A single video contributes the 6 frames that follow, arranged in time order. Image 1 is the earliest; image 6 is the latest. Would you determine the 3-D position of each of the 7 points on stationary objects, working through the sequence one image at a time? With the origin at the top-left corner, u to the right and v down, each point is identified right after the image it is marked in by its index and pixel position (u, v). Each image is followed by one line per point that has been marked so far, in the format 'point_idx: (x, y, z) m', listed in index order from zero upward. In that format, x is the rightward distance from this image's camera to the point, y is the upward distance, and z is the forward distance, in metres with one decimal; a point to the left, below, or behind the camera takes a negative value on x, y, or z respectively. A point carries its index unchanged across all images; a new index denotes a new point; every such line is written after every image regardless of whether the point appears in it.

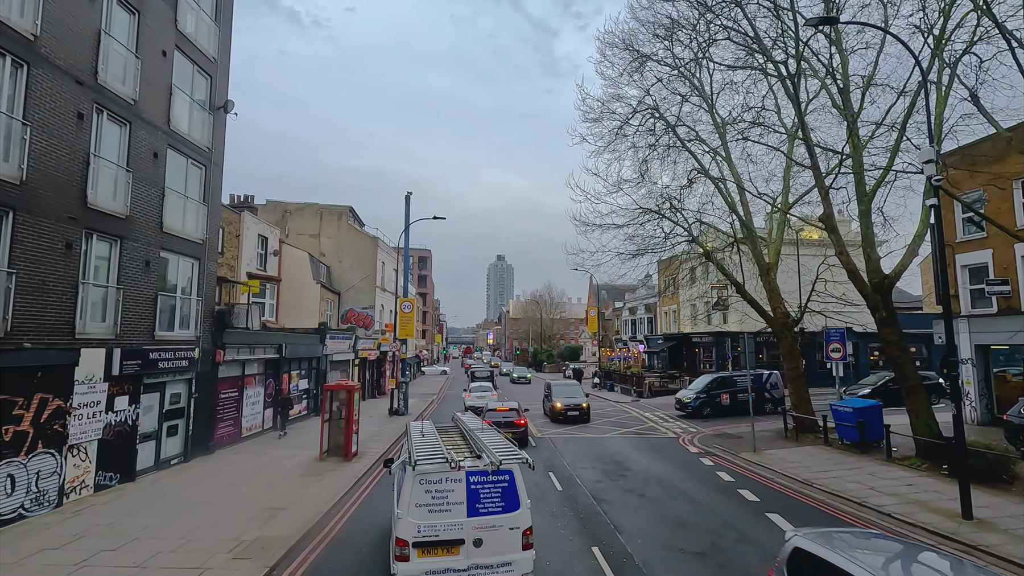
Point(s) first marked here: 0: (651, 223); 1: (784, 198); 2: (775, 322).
0: (+5.1, +2.4, +19.5) m
1: (+9.7, +3.2, +19.1) m
2: (+8.6, -1.1, +17.6) m
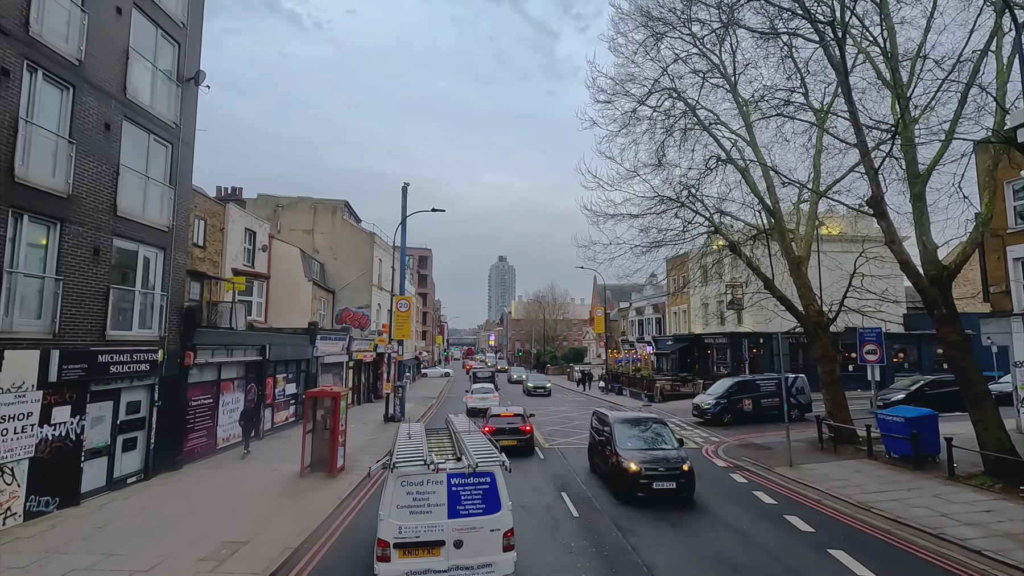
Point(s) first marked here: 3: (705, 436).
0: (+5.2, +2.5, +17.9) m
1: (+9.9, +3.3, +17.4) m
2: (+8.8, -1.0, +16.0) m
3: (+6.6, -5.1, +18.3) m
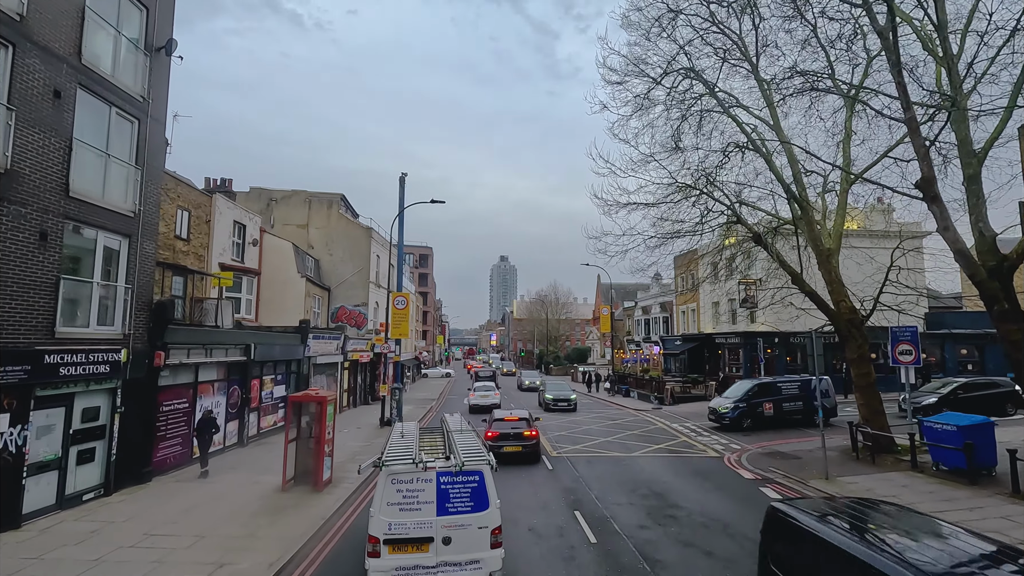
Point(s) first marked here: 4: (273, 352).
0: (+5.4, +2.6, +16.6) m
1: (+10.0, +3.5, +16.1) m
2: (+8.9, -0.8, +14.6) m
3: (+6.7, -4.9, +16.9) m
4: (-7.8, -2.1, +17.5) m
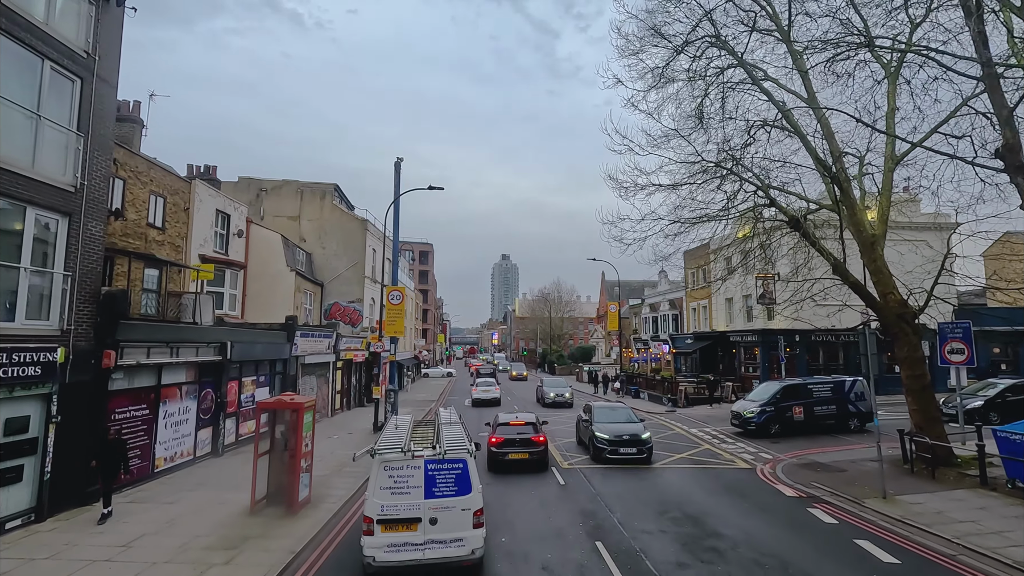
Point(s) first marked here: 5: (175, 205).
0: (+5.5, +2.9, +14.9) m
1: (+10.1, +3.7, +14.4) m
2: (+9.1, -0.6, +13.0) m
3: (+6.9, -4.7, +15.3) m
4: (-7.7, -1.9, +15.9) m
5: (-11.5, +2.8, +18.2) m
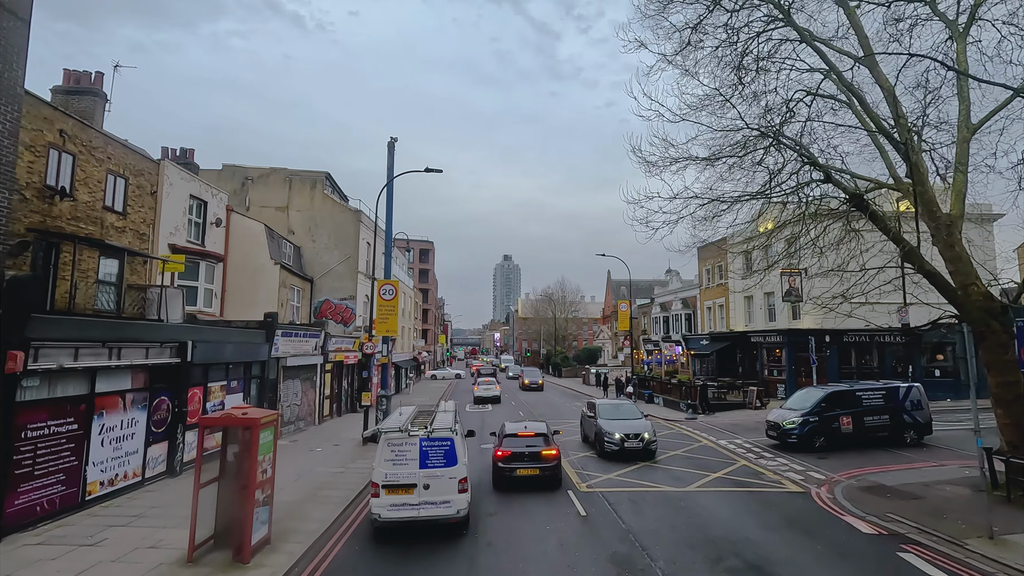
0: (+5.7, +3.1, +12.8) m
1: (+10.3, +3.9, +12.3) m
2: (+9.3, -0.4, +10.8) m
3: (+7.1, -4.5, +13.2) m
4: (-7.5, -1.7, +13.8) m
5: (-11.3, +3.0, +16.2) m
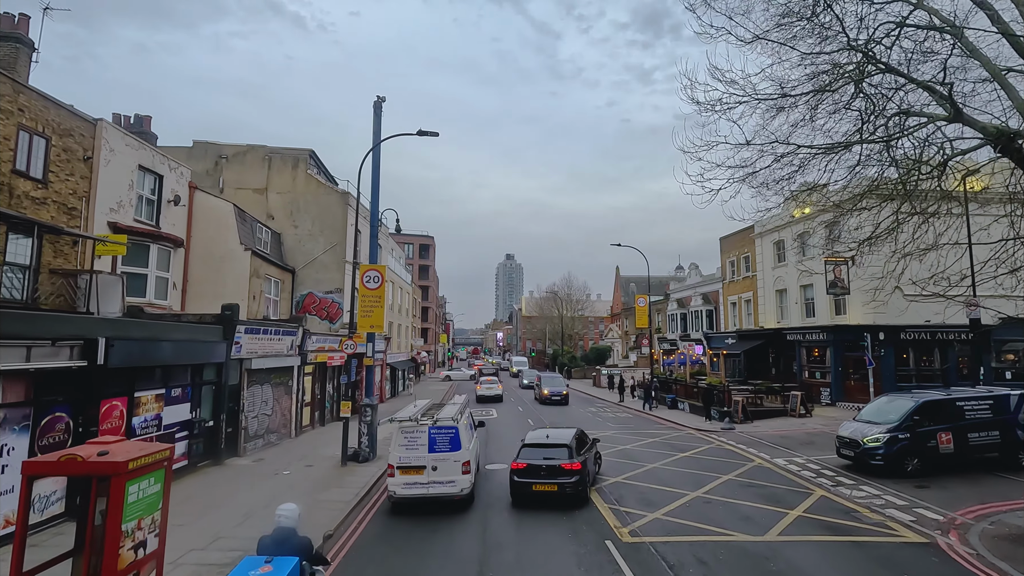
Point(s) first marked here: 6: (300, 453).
0: (+6.0, +3.4, +9.8) m
1: (+10.6, +4.3, +9.2) m
2: (+9.5, 0.0, +7.8) m
3: (+7.3, -4.1, +10.1) m
4: (-7.2, -1.3, +10.8) m
5: (-11.0, +3.4, +13.2) m
6: (-5.9, -4.6, +15.0) m
